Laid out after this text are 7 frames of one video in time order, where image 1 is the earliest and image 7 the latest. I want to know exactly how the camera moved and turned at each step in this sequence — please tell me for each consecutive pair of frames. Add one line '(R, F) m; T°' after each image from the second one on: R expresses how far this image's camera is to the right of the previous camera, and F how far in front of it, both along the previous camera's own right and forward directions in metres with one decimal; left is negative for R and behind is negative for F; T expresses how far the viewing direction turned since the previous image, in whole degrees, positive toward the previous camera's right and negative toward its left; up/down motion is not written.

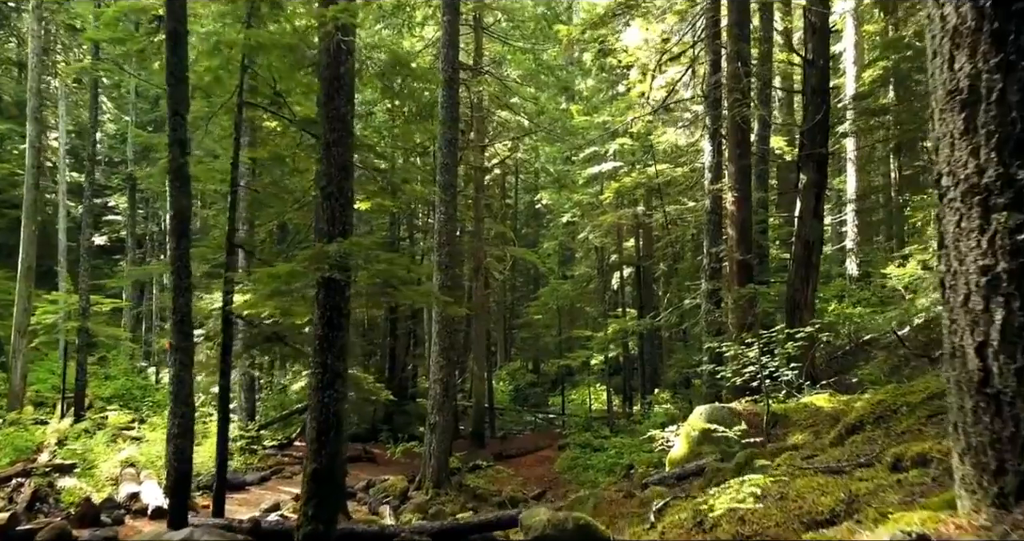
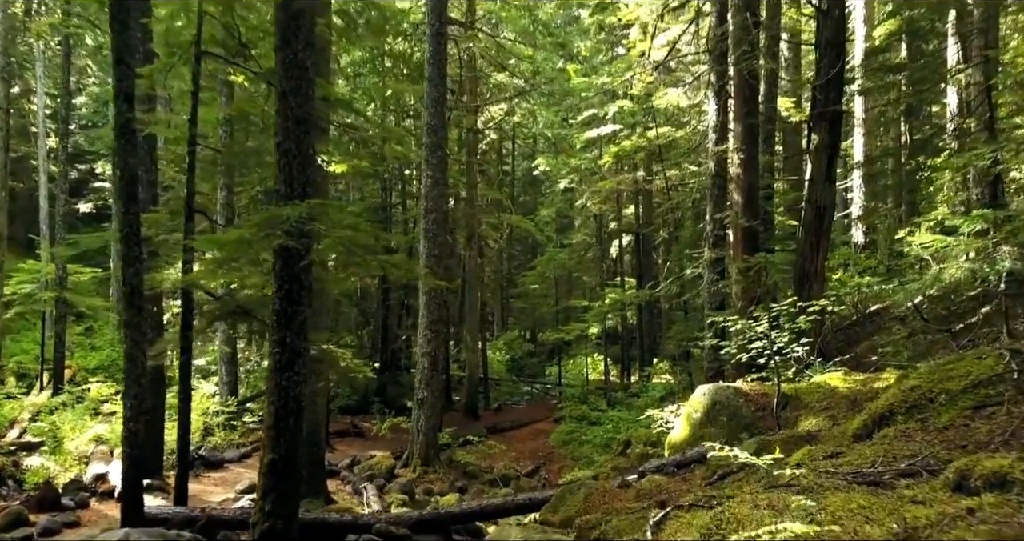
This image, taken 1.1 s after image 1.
(+0.1, +0.8) m; 0°
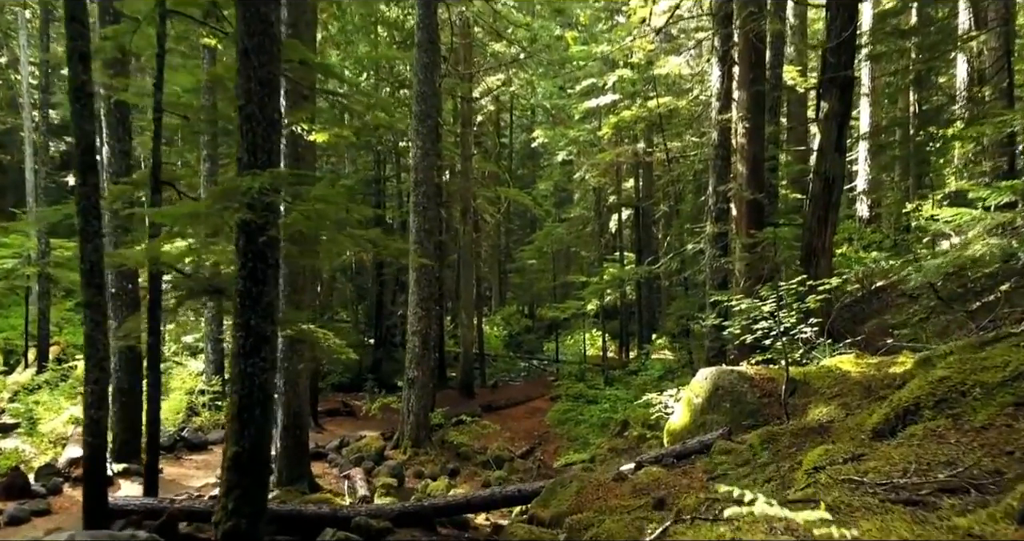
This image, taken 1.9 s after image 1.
(+0.1, +0.5) m; 0°
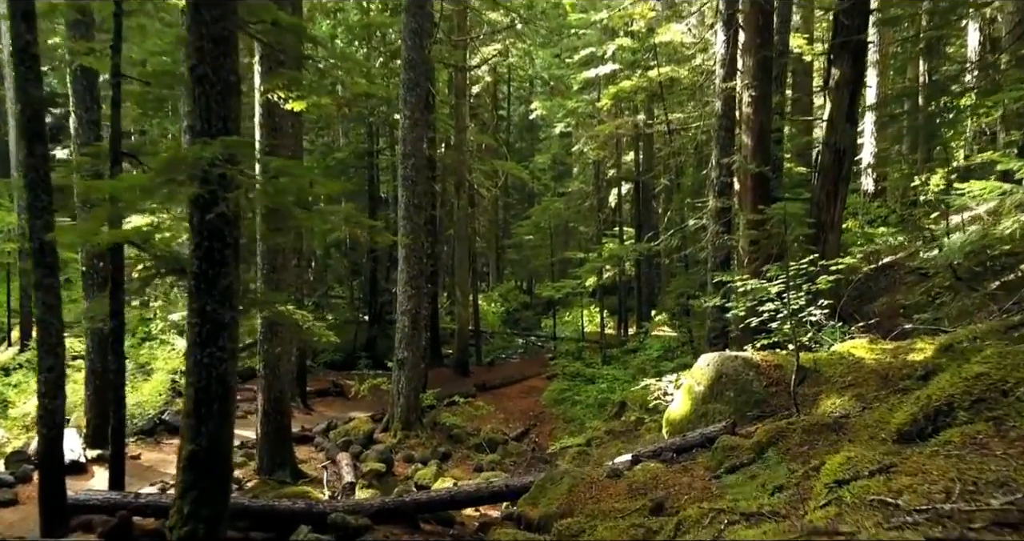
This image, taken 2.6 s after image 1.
(+0.1, +0.5) m; 0°
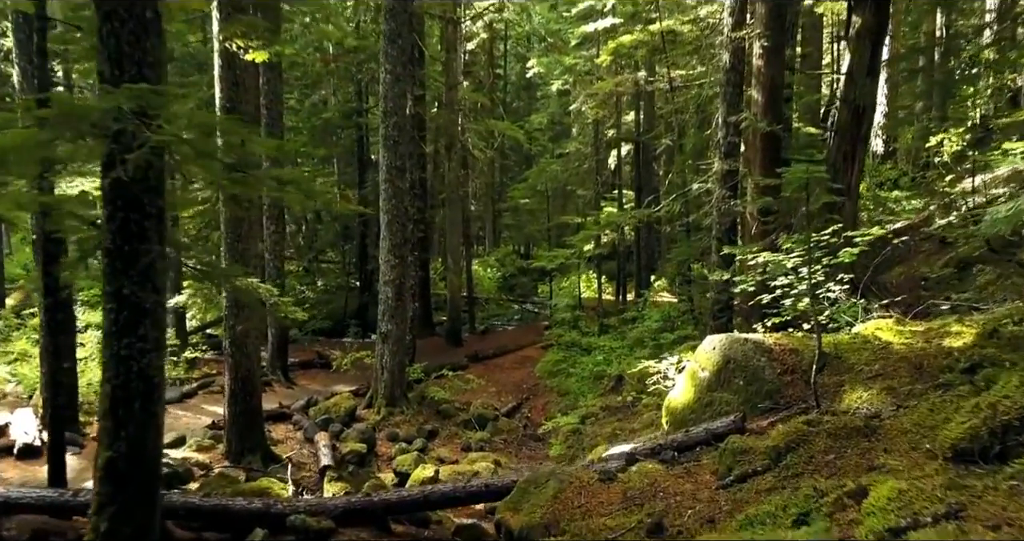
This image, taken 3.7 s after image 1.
(+0.1, +0.8) m; 0°
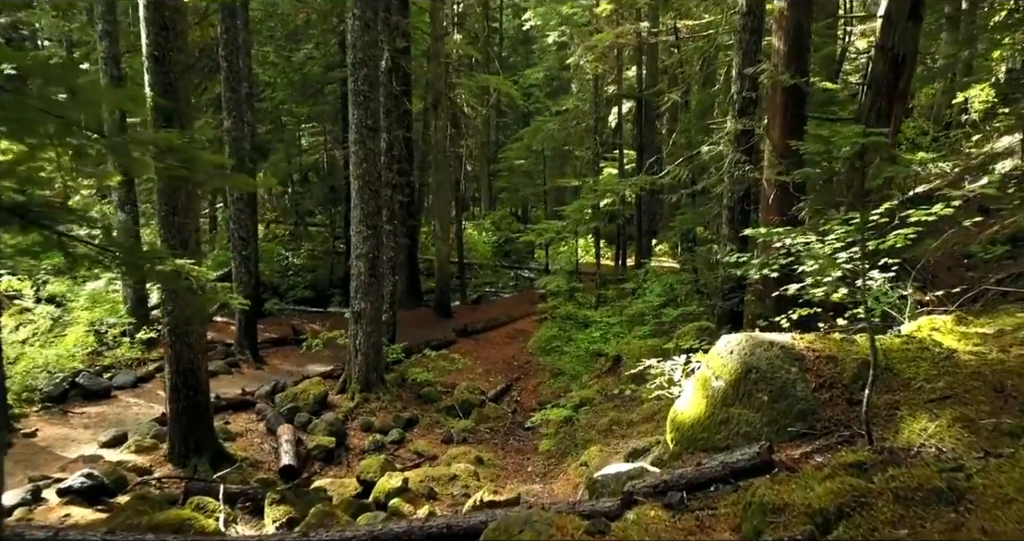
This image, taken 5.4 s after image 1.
(+0.2, +1.2) m; 0°
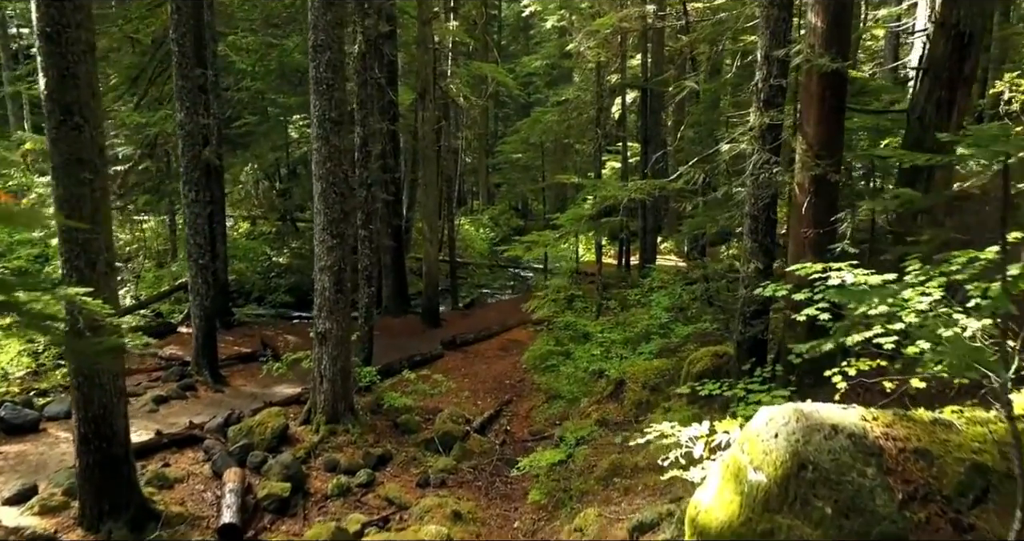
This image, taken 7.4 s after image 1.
(+0.2, +1.3) m; 0°
